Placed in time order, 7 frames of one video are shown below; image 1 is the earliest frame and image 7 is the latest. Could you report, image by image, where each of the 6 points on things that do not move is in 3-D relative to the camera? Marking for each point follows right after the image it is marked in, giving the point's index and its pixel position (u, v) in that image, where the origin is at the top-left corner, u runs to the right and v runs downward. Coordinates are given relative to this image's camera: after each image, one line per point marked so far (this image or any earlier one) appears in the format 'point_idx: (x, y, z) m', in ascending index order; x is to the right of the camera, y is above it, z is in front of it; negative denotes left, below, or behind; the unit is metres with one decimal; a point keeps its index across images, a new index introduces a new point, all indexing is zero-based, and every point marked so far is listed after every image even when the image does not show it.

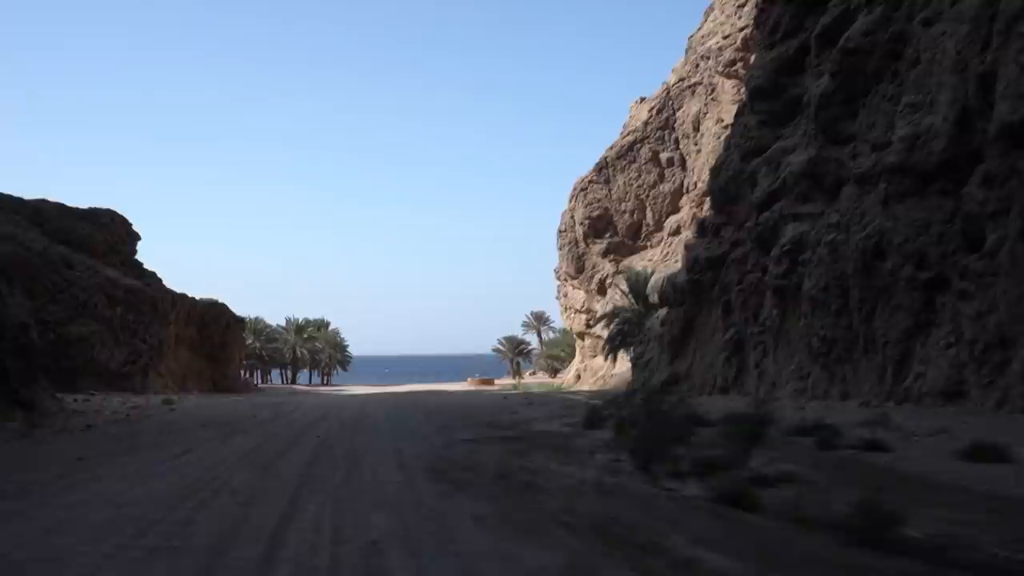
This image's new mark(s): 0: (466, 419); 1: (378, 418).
0: (-0.8, -2.4, +15.7) m
1: (-2.5, -2.6, +17.7) m
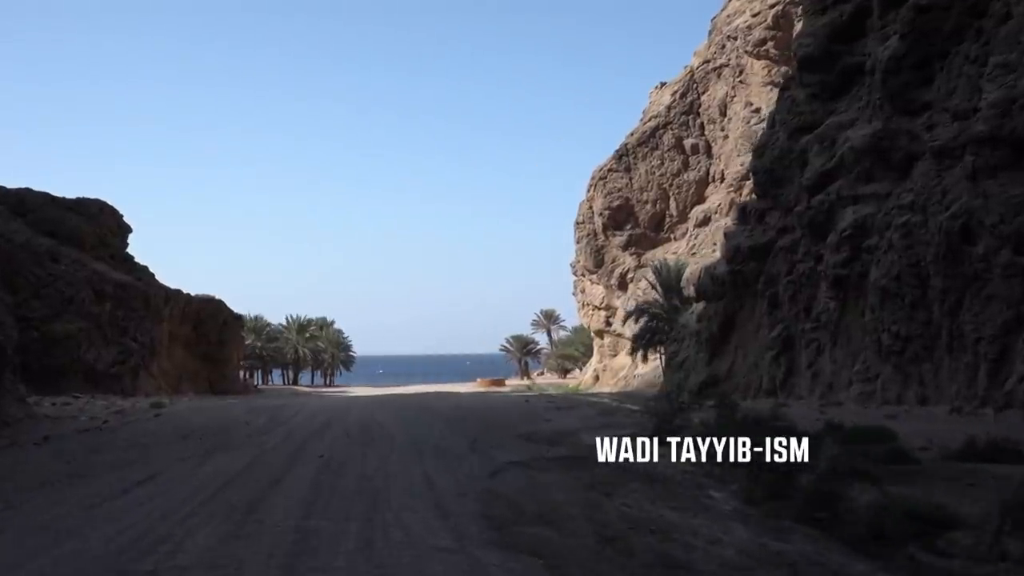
0: (-0.2, -2.1, +13.2) m
1: (-1.9, -2.4, +15.2) m
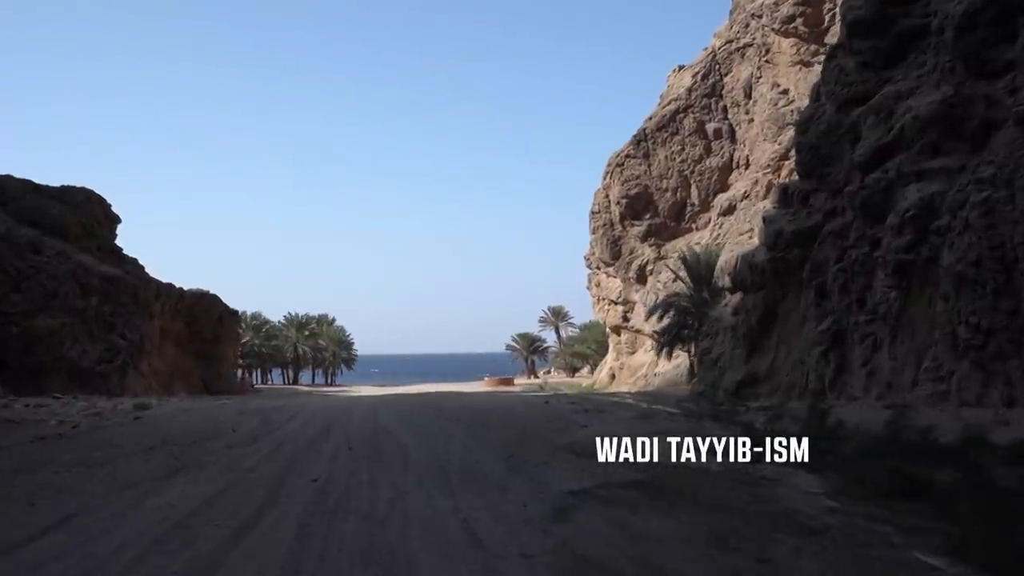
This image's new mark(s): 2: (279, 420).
0: (+0.3, -1.9, +11.0) m
1: (-1.5, -2.2, +13.0) m
2: (-4.7, -2.7, +17.7) m
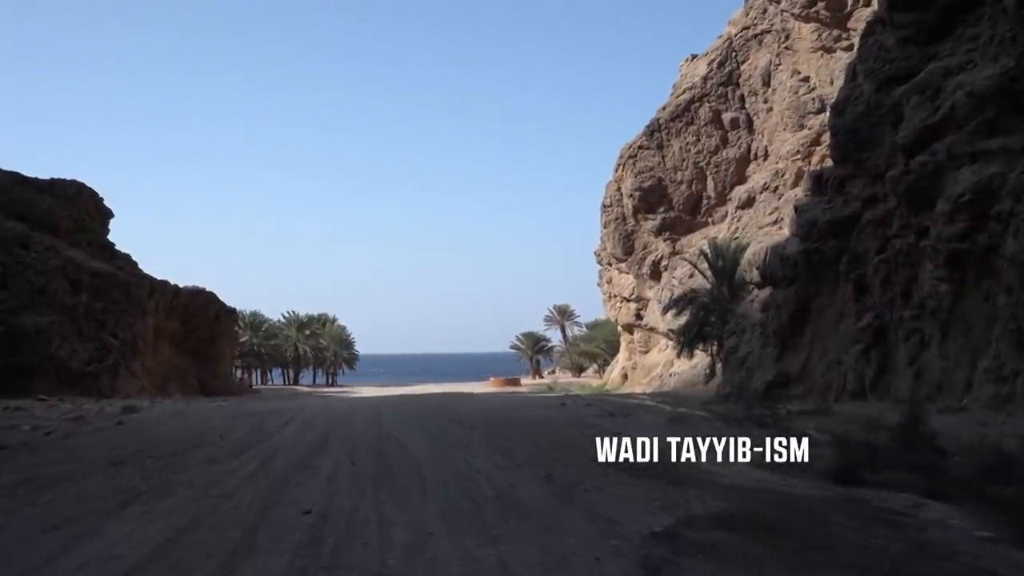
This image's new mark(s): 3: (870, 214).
0: (+0.6, -1.8, +9.5) m
1: (-1.2, -2.0, +11.5) m
2: (-4.4, -2.5, +16.2) m
3: (+7.8, +1.6, +19.1) m
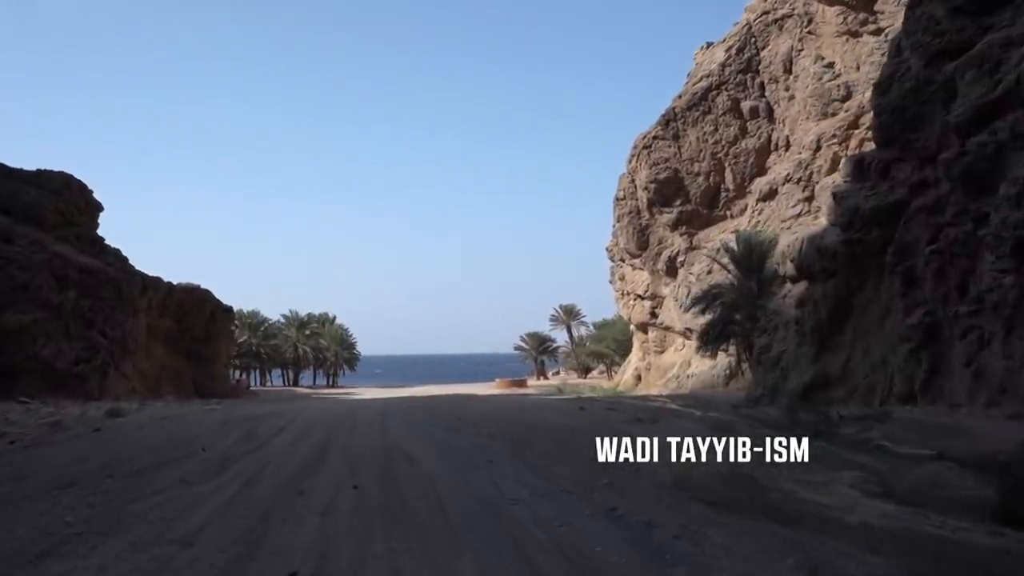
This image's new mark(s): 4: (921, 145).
0: (+0.9, -1.6, +7.9) m
1: (-0.9, -1.9, +9.8) m
2: (-4.1, -2.4, +14.6) m
3: (+8.1, +1.7, +17.5) m
4: (+8.3, +2.9, +17.8) m
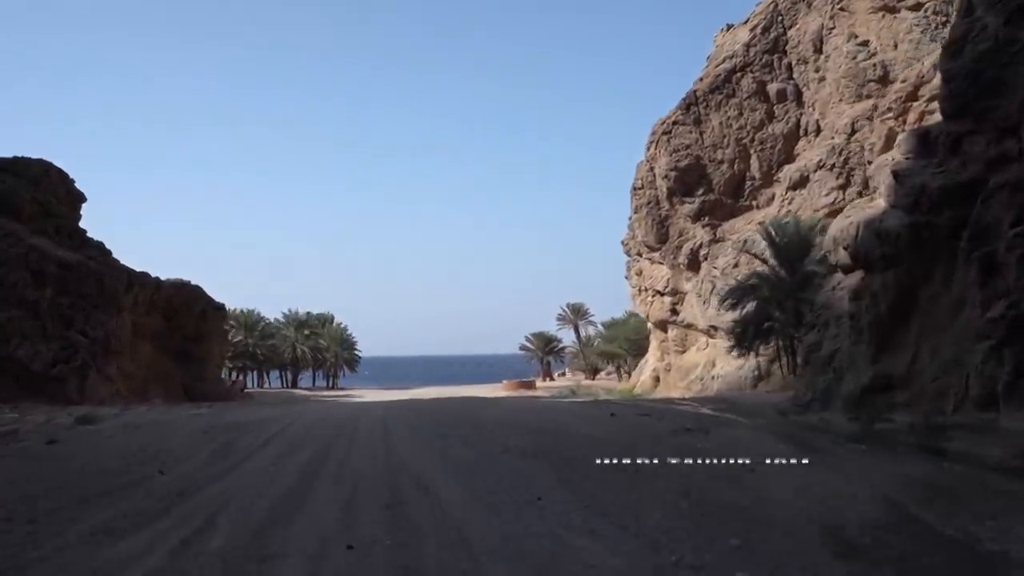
0: (+1.2, -1.4, +5.6) m
1: (-0.5, -1.7, +7.6) m
2: (-3.7, -2.2, +12.4) m
3: (+8.5, +1.9, +15.2) m
4: (+8.6, +3.1, +15.5) m
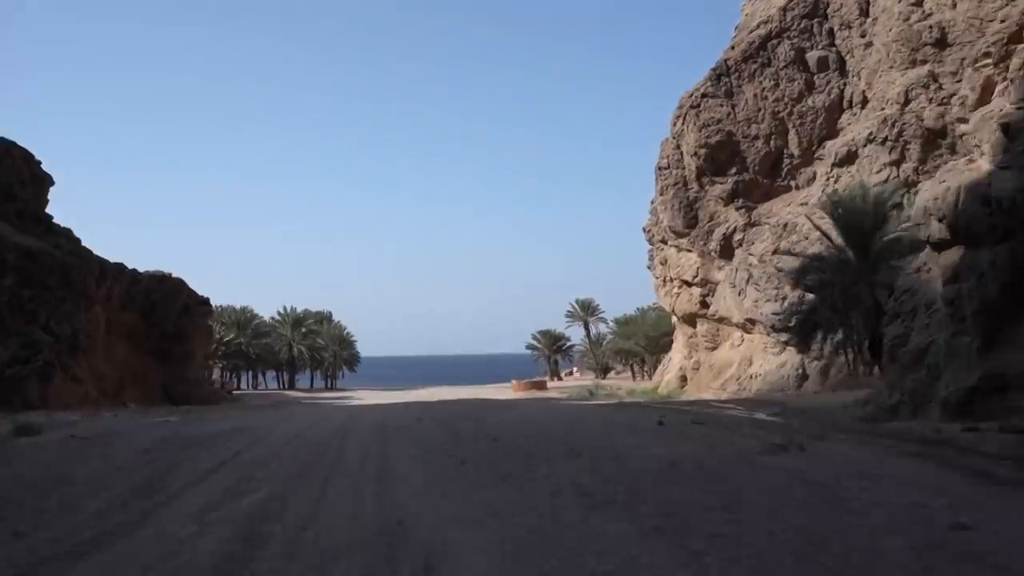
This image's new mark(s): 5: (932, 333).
0: (+1.6, -1.1, +2.6) m
1: (-0.1, -1.4, +4.5) m
2: (-3.3, -1.9, +9.3) m
3: (+8.8, +2.3, +12.1) m
4: (+9.0, +3.4, +12.4) m
5: (+7.2, -0.8, +15.5) m
